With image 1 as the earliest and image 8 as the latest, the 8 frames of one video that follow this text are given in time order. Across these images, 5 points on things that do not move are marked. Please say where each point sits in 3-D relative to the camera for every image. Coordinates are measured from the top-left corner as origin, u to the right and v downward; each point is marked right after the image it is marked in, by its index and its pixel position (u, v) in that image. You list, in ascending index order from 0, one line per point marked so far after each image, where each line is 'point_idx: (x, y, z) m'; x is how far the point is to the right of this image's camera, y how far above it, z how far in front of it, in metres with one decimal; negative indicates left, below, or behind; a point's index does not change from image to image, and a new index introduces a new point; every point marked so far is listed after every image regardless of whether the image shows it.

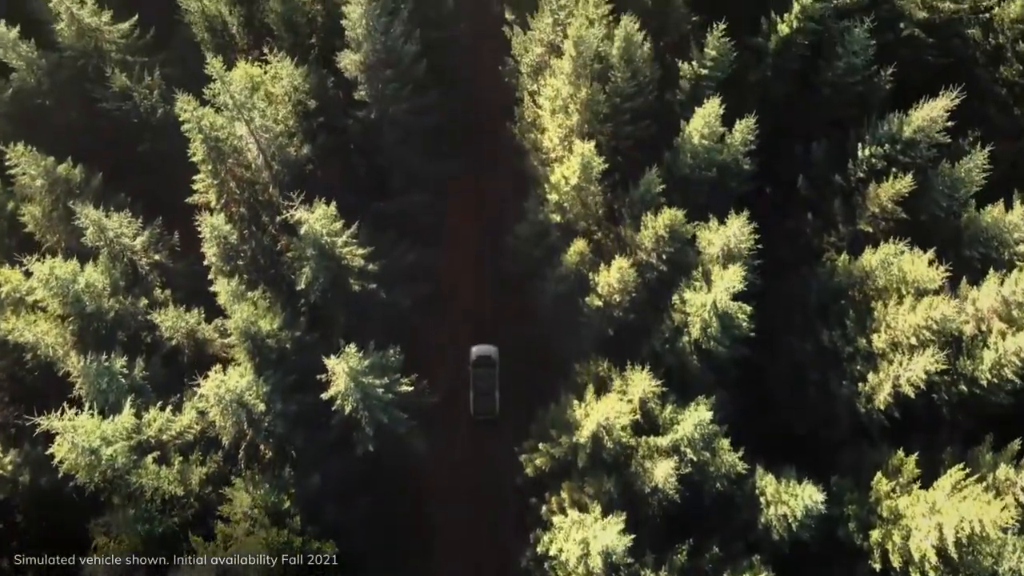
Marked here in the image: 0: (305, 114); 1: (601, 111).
0: (-1.8, +1.5, +11.4) m
1: (+0.7, +1.5, +10.8) m
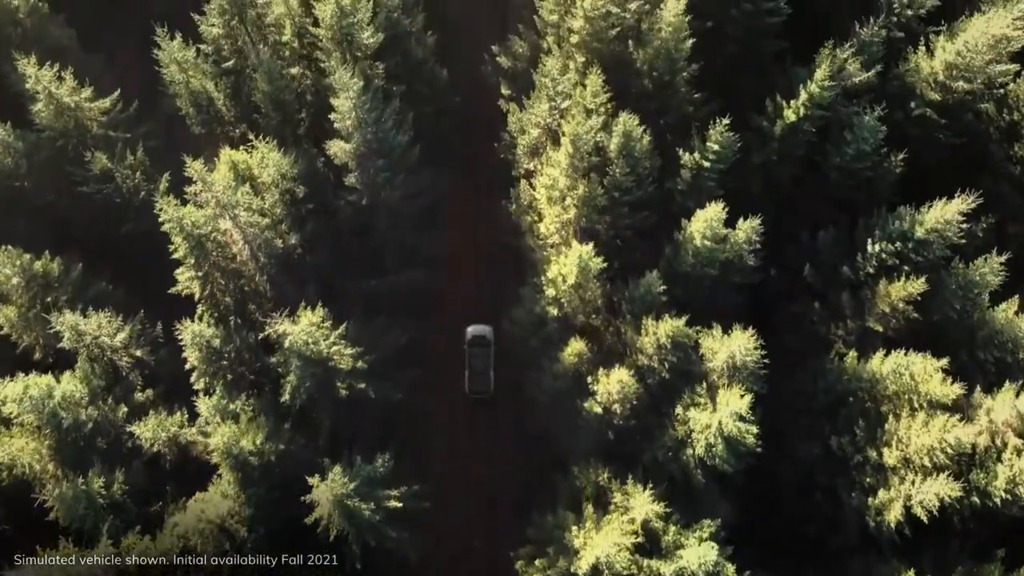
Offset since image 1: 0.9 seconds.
0: (-1.8, +0.7, +11.0) m
1: (+0.7, +0.7, +10.4) m
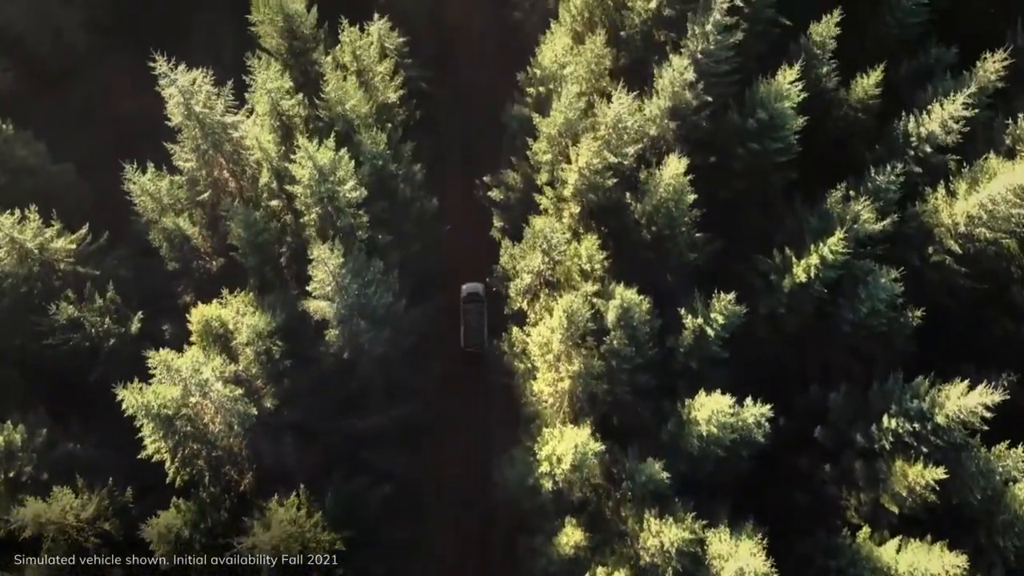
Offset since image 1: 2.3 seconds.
0: (-1.9, -0.6, +10.4) m
1: (+0.6, -0.6, +9.7) m
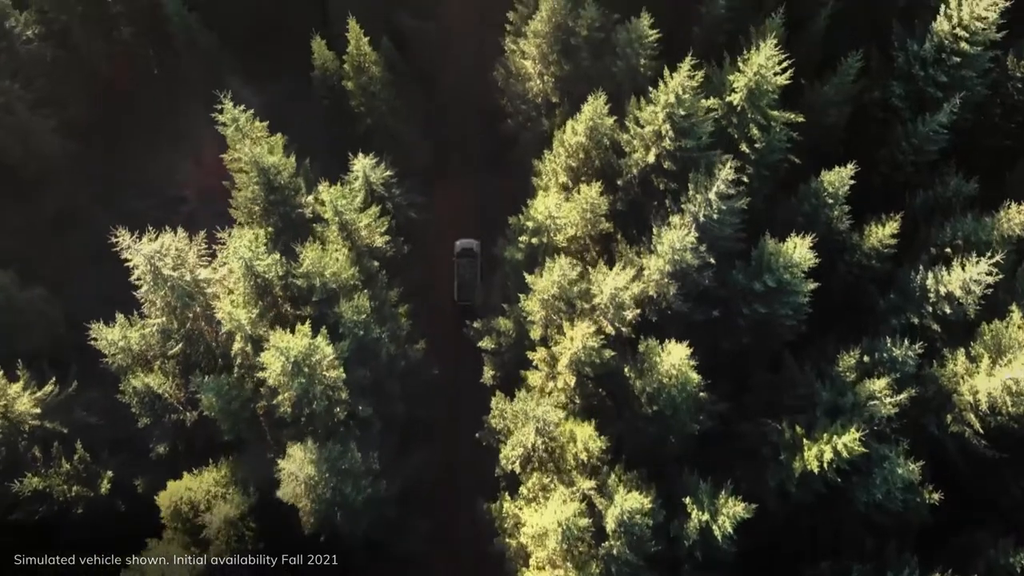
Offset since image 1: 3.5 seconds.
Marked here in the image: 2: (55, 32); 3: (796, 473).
0: (-2.0, -1.9, +9.7) m
1: (+0.6, -2.0, +9.1) m
2: (-7.1, +3.9, +19.6) m
3: (+2.1, -1.4, +9.5) m
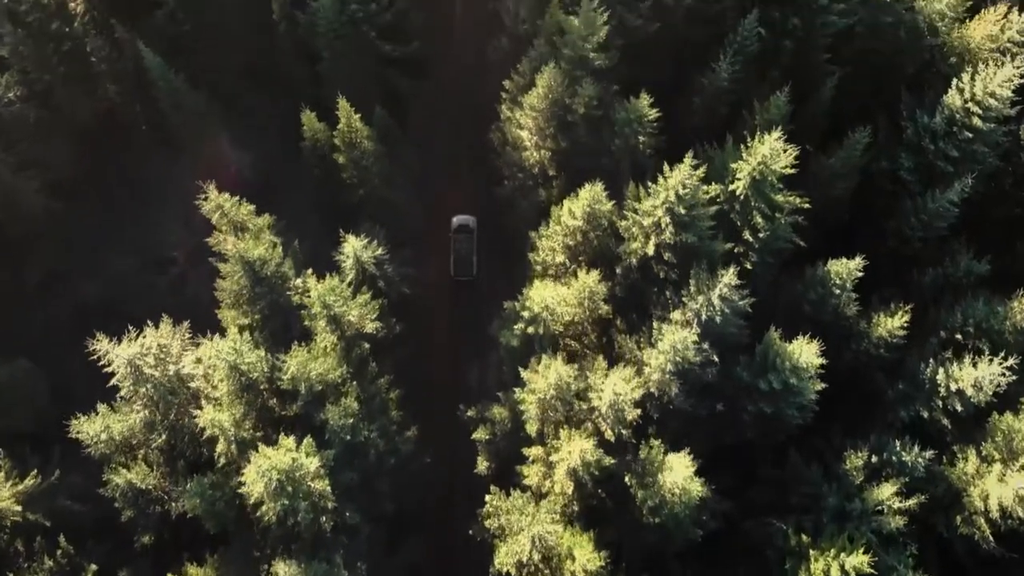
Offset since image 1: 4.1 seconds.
0: (-1.8, -1.9, +9.4) m
1: (+0.7, -1.9, +8.7) m
2: (-7.1, +2.9, +19.6) m
3: (+2.3, -1.3, +9.2) m
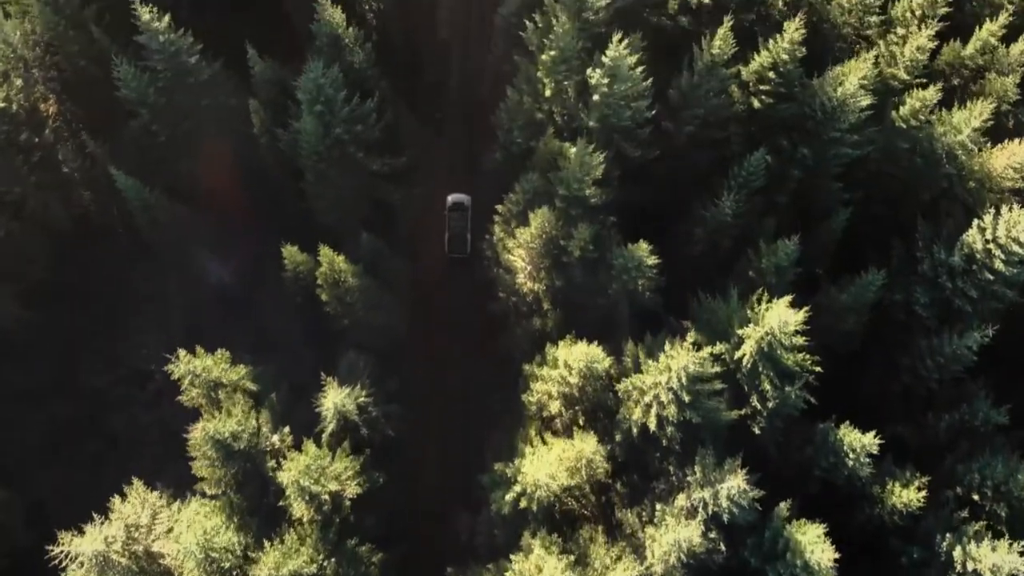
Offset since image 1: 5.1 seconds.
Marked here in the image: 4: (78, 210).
0: (-1.8, -3.2, +8.1) m
1: (+0.8, -3.2, +7.5) m
2: (-7.2, +1.0, +18.6) m
3: (+2.3, -2.7, +8.1) m
4: (-6.6, +1.2, +20.0) m
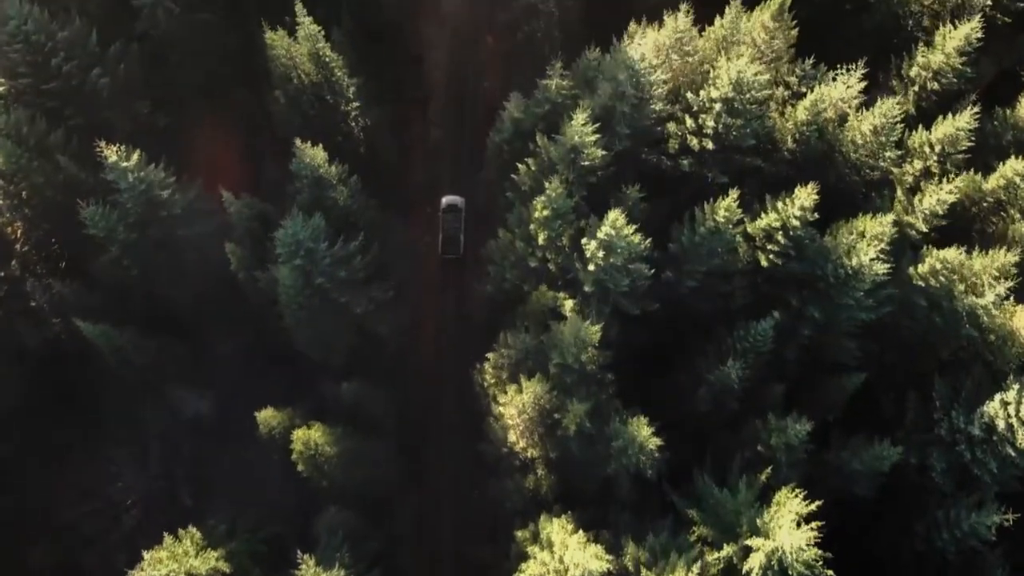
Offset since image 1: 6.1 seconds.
0: (-1.9, -5.4, +7.2) m
1: (+0.6, -5.4, +6.6) m
2: (-7.3, -0.9, +17.6) m
3: (+2.1, -4.8, +7.1) m
4: (-6.8, -0.8, +19.0) m
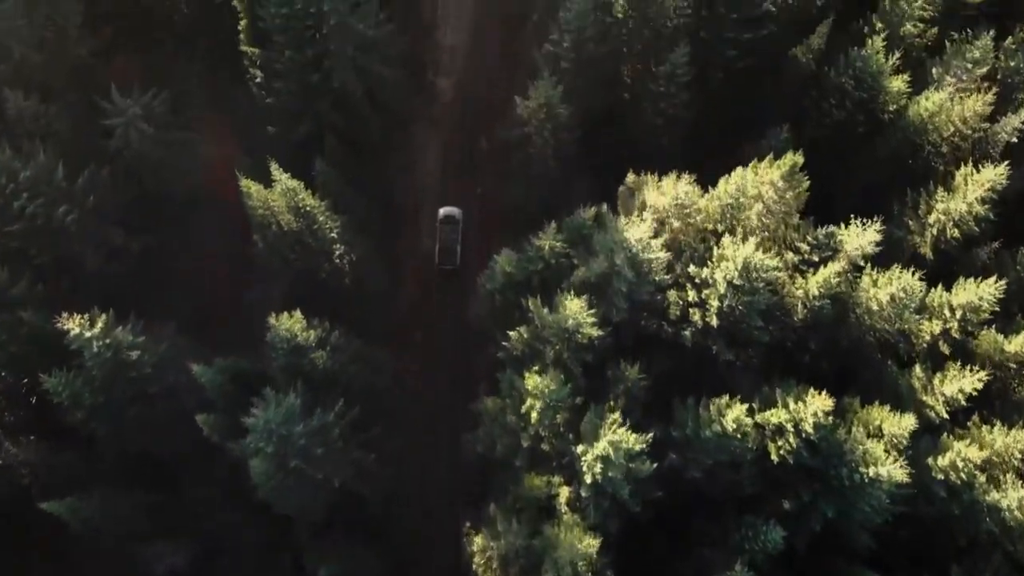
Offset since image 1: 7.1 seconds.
0: (-2.0, -7.7, +6.2) m
1: (+0.5, -7.7, +5.6) m
2: (-7.4, -3.1, +16.5) m
3: (+2.0, -7.1, +6.1) m
4: (-6.9, -2.9, +17.9) m
